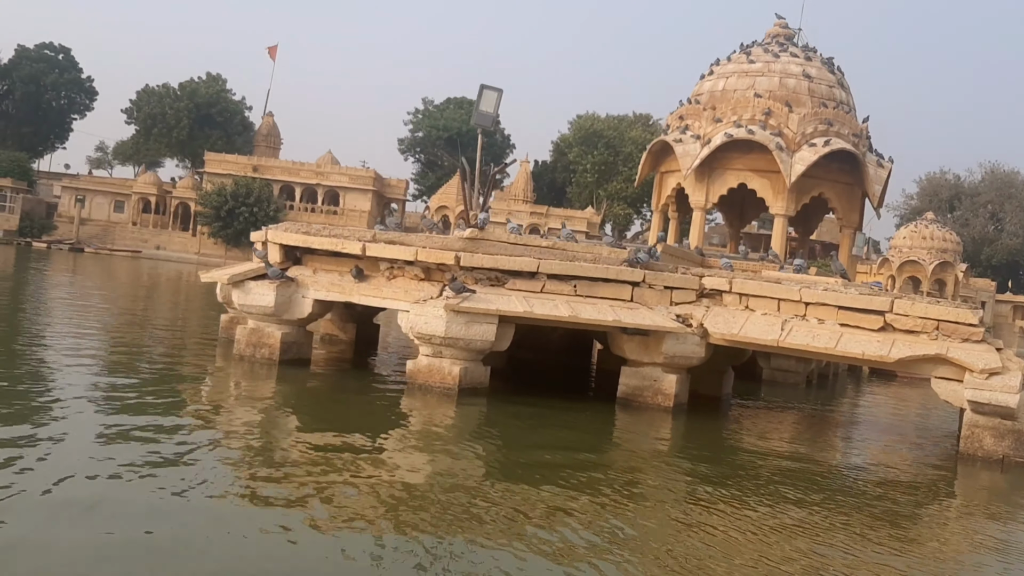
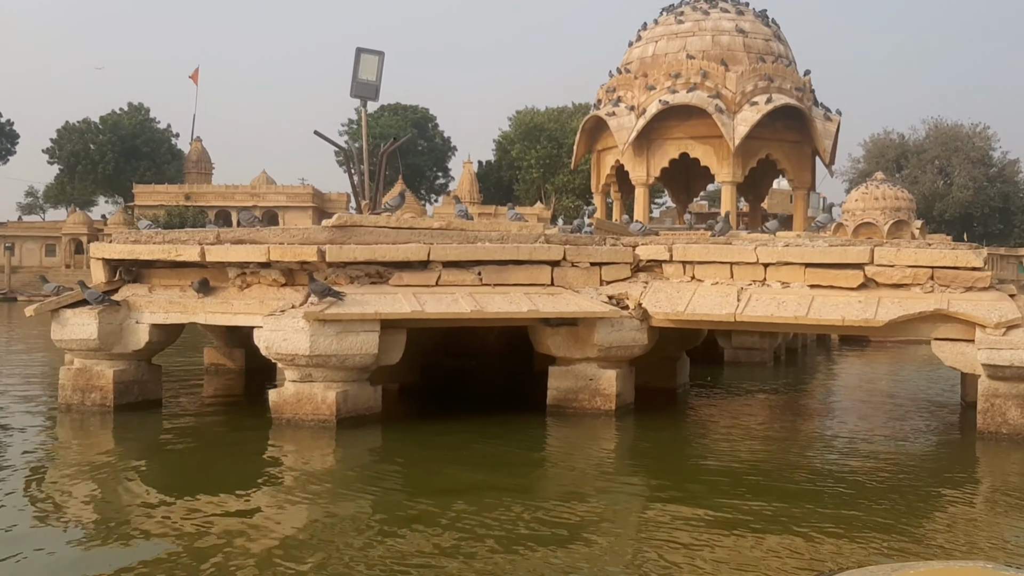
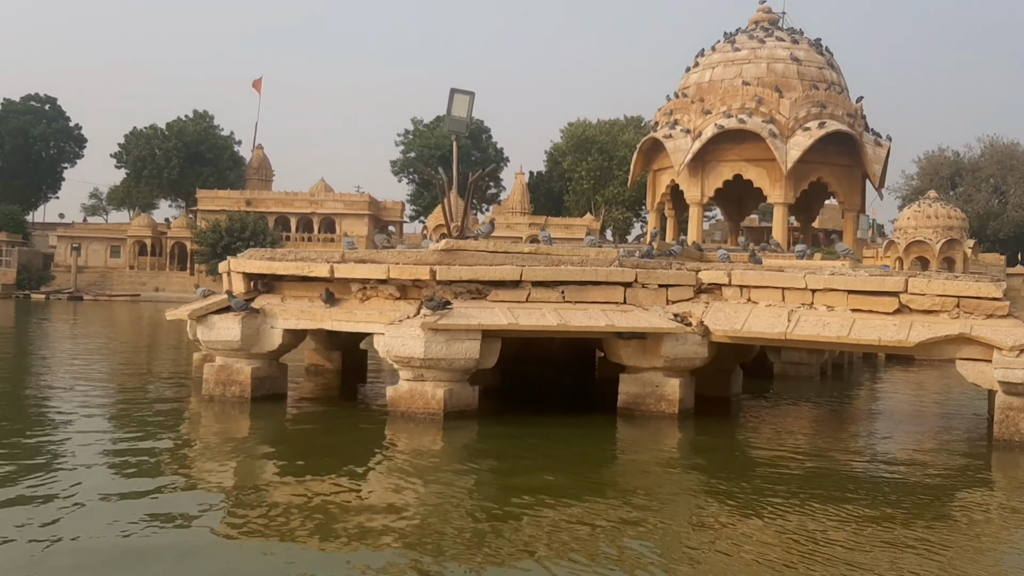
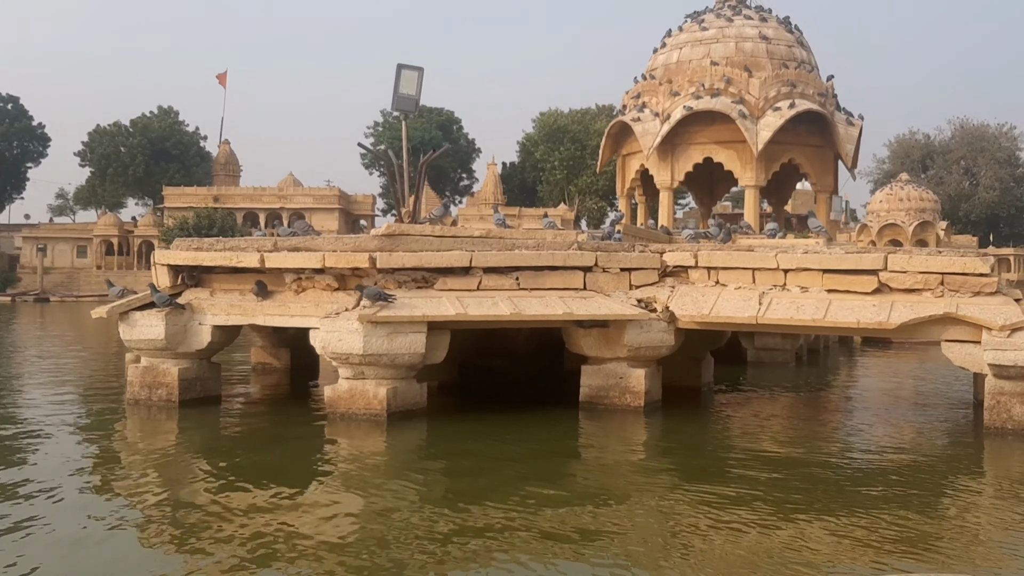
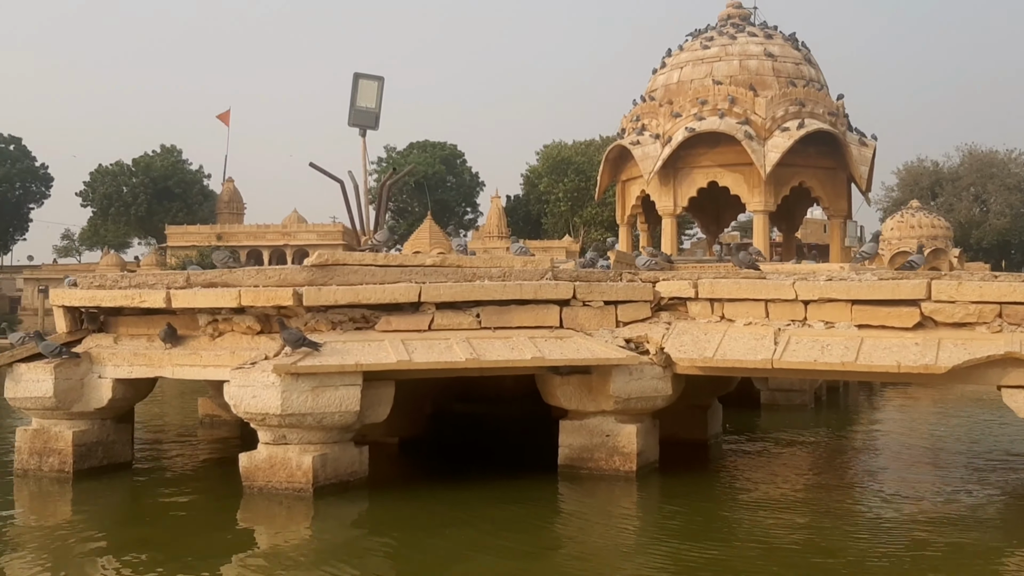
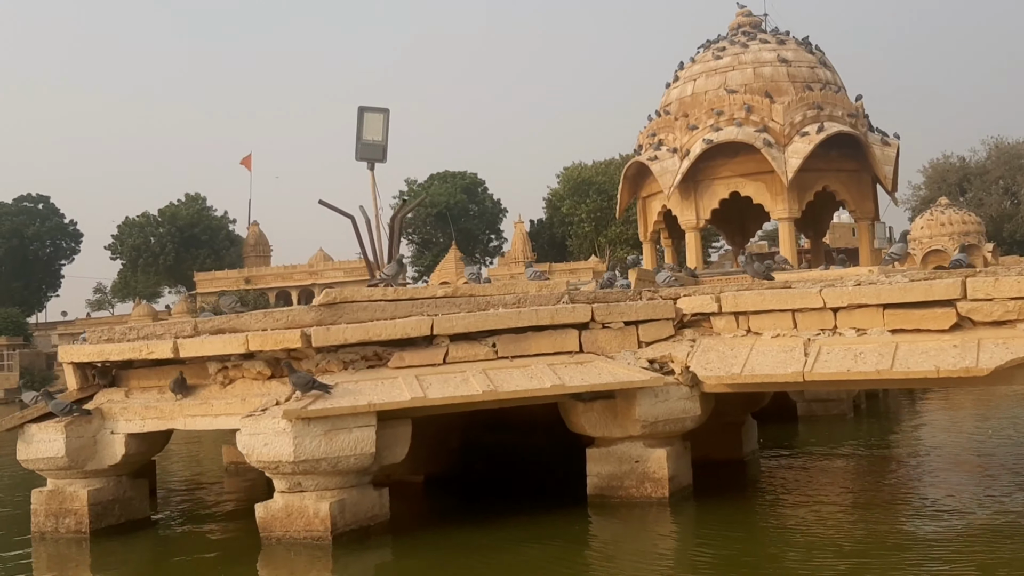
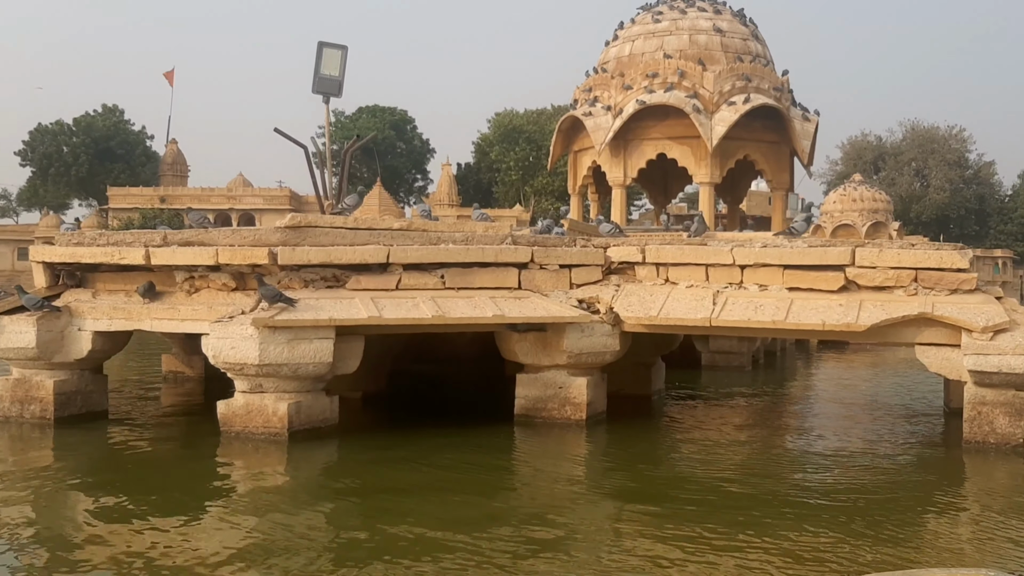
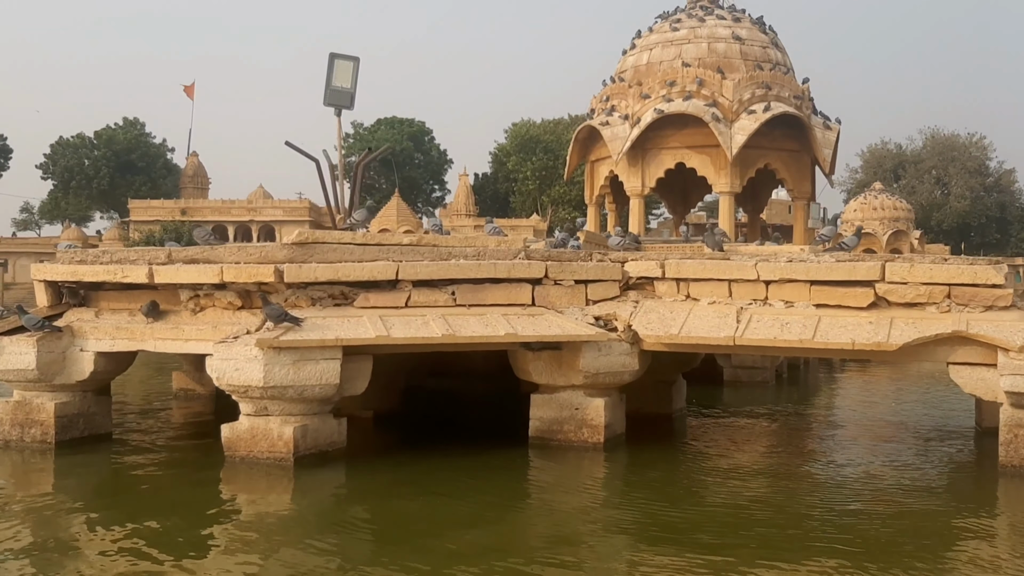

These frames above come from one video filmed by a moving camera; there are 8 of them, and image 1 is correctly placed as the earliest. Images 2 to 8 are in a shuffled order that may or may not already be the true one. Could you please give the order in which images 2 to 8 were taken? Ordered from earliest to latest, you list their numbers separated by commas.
3, 4, 2, 7, 8, 5, 6
